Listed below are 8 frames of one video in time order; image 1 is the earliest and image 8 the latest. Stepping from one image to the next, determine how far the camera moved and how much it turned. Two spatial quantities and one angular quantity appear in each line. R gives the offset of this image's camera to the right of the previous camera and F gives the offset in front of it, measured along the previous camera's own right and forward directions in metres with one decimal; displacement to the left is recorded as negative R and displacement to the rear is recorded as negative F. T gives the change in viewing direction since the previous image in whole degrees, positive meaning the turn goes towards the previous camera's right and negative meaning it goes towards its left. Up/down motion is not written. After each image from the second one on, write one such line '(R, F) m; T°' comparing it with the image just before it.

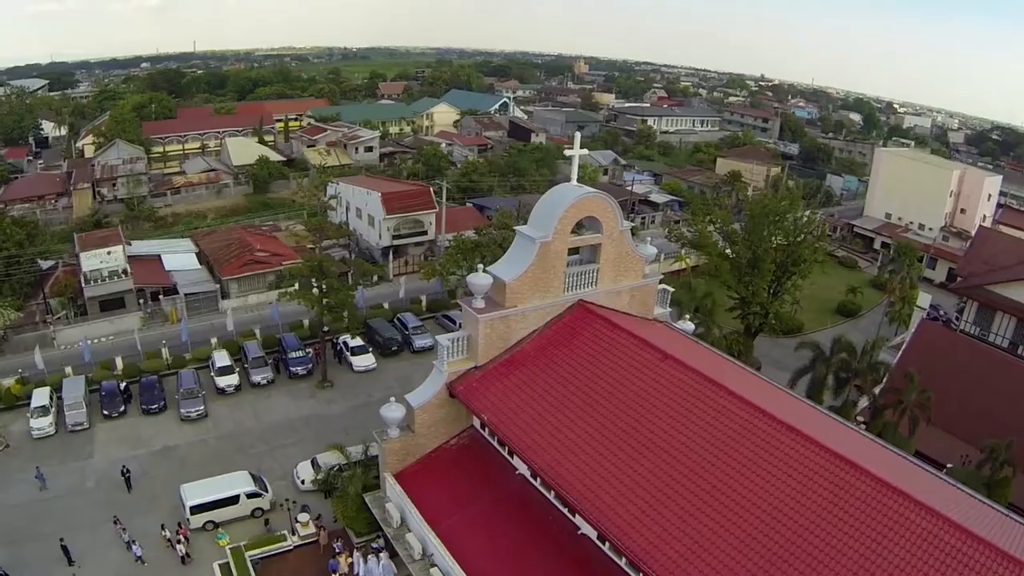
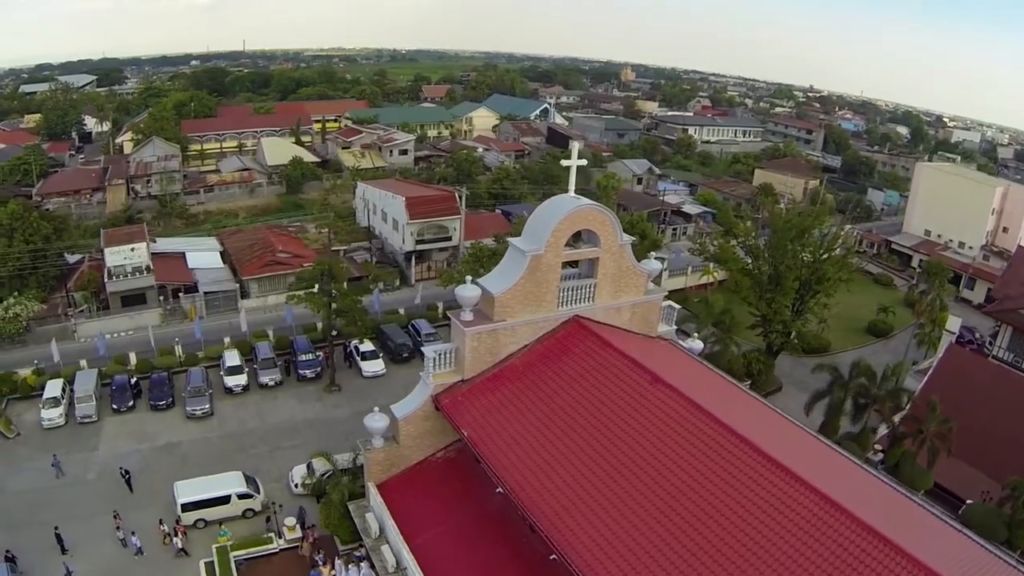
(+0.8, +0.4) m; -3°
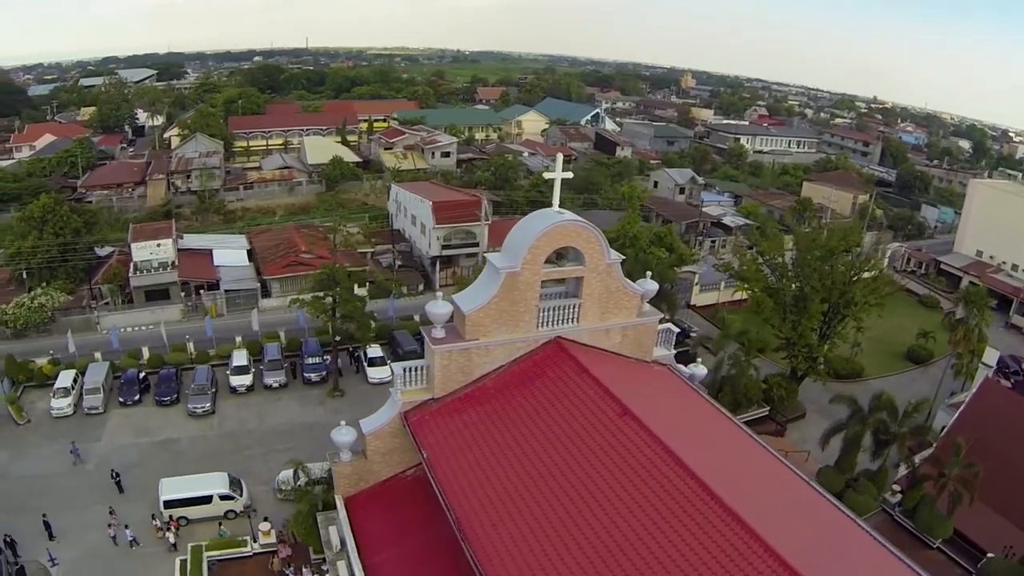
(+1.2, +0.6) m; -4°
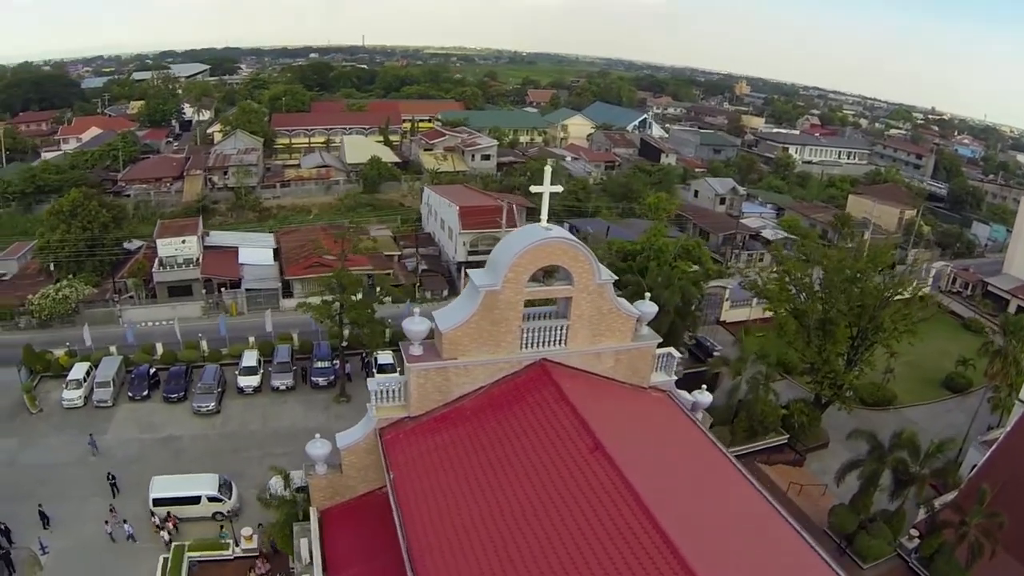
(+1.0, +0.6) m; -3°
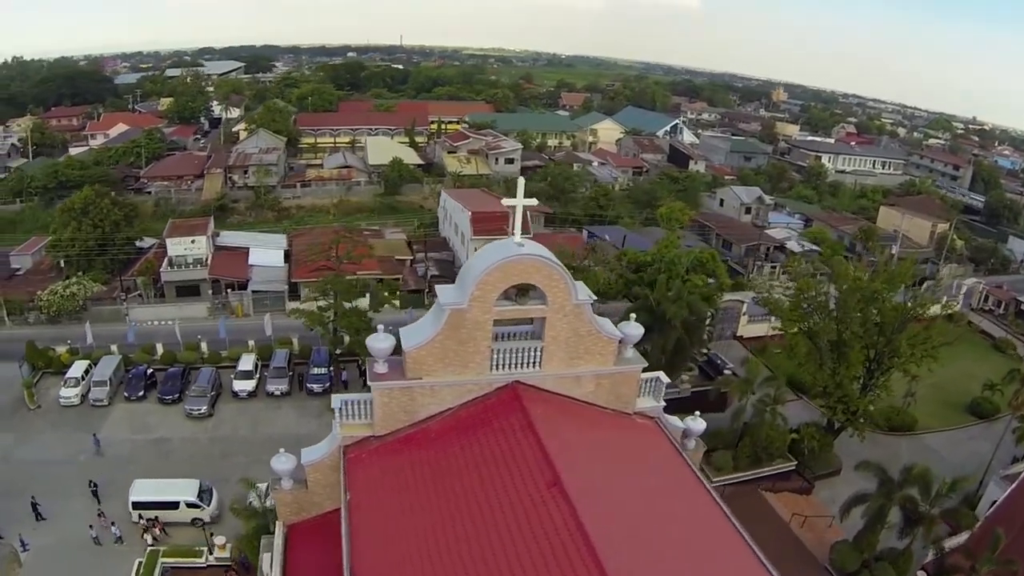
(+0.9, +0.6) m; -2°
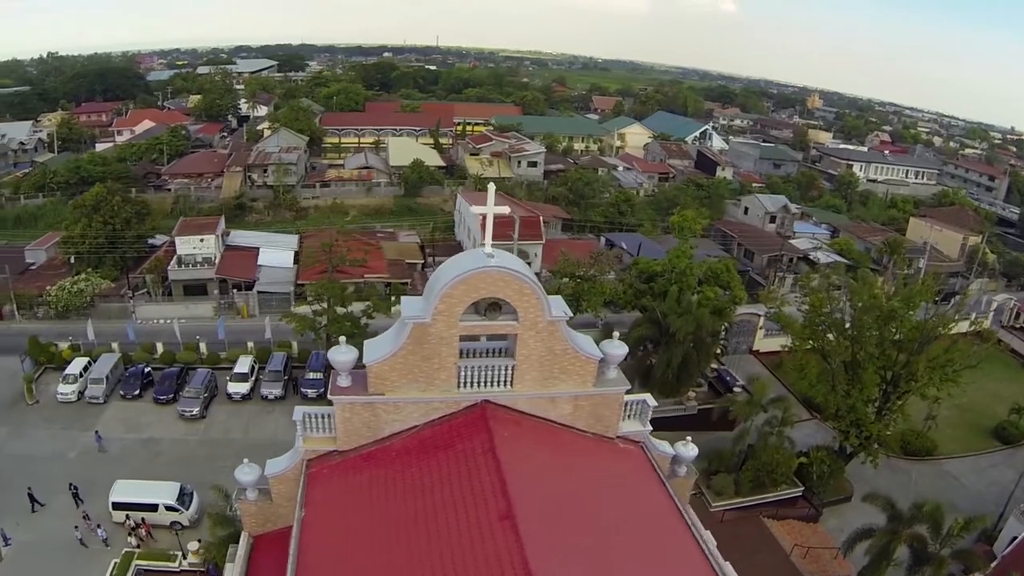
(+0.9, +0.6) m; -2°
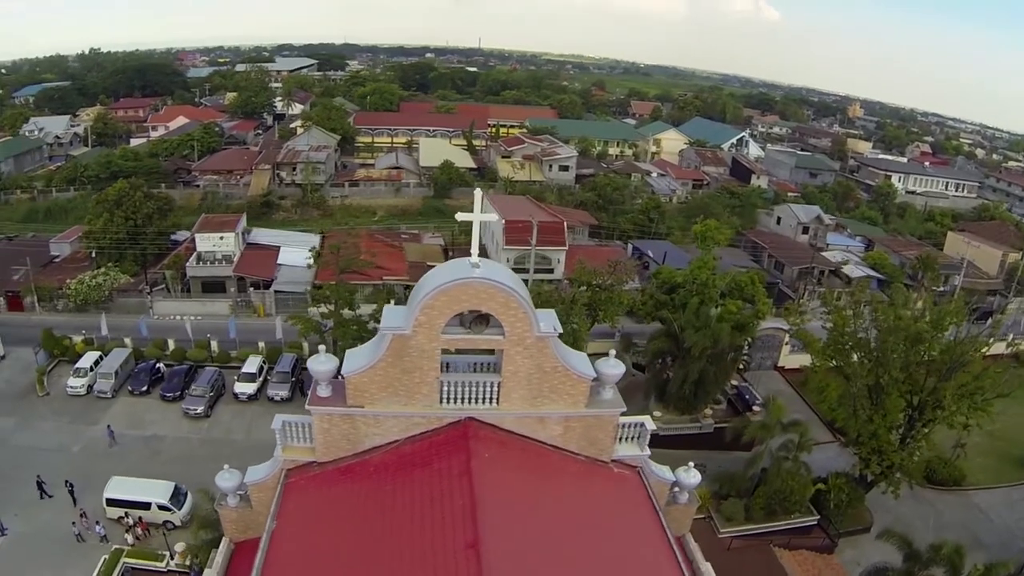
(+0.7, +0.6) m; -3°
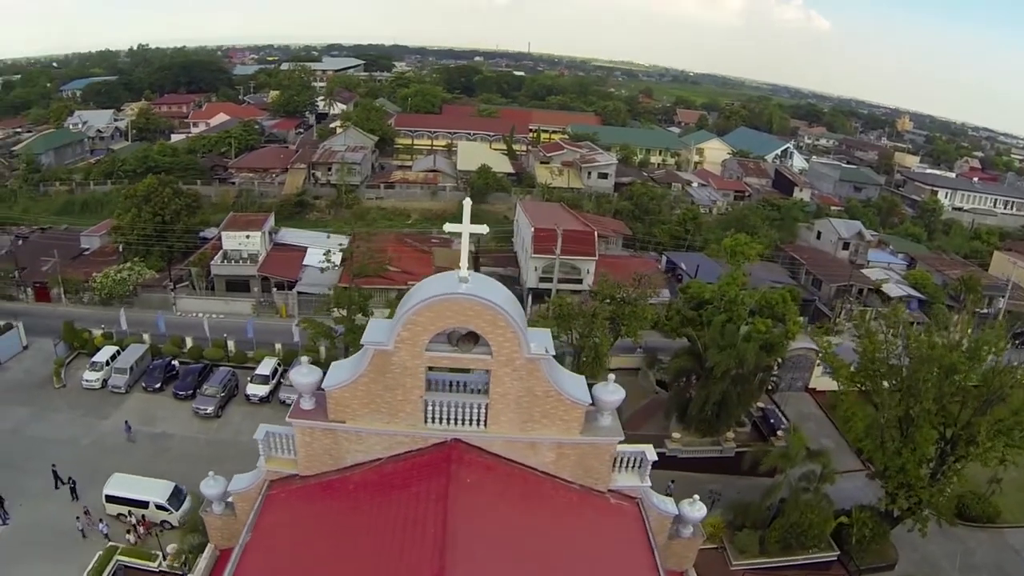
(+0.7, +0.6) m; -3°
